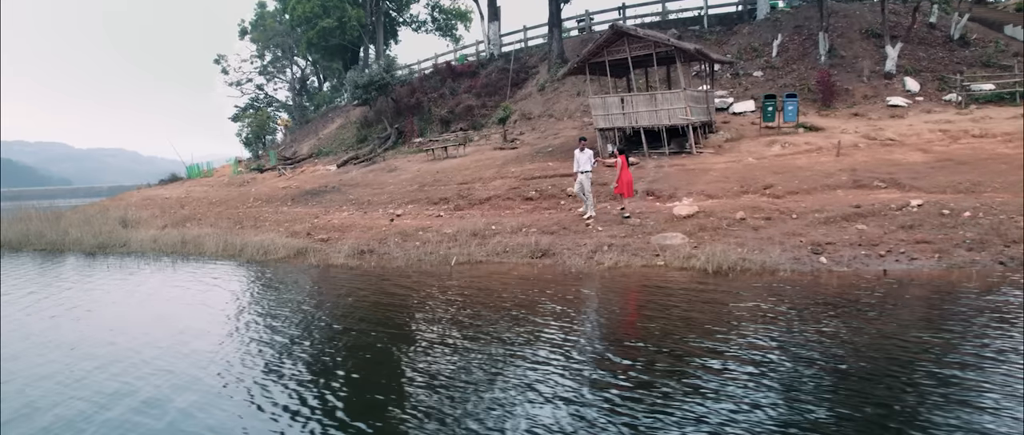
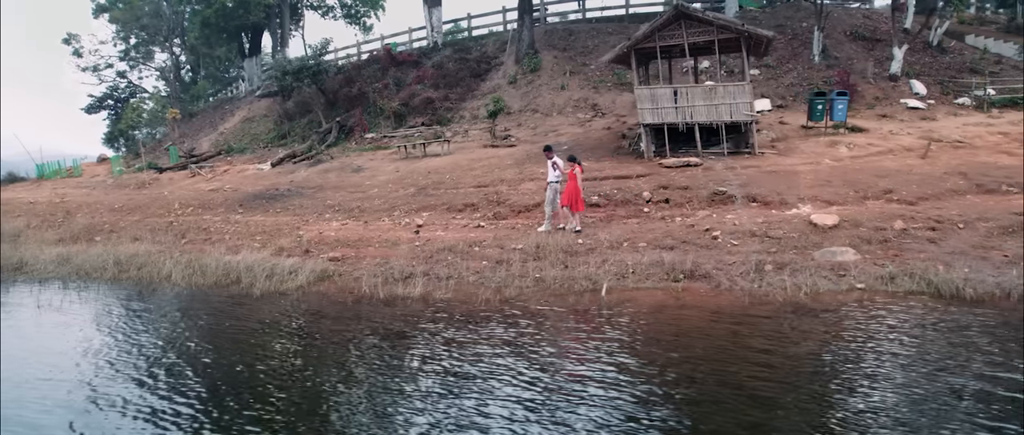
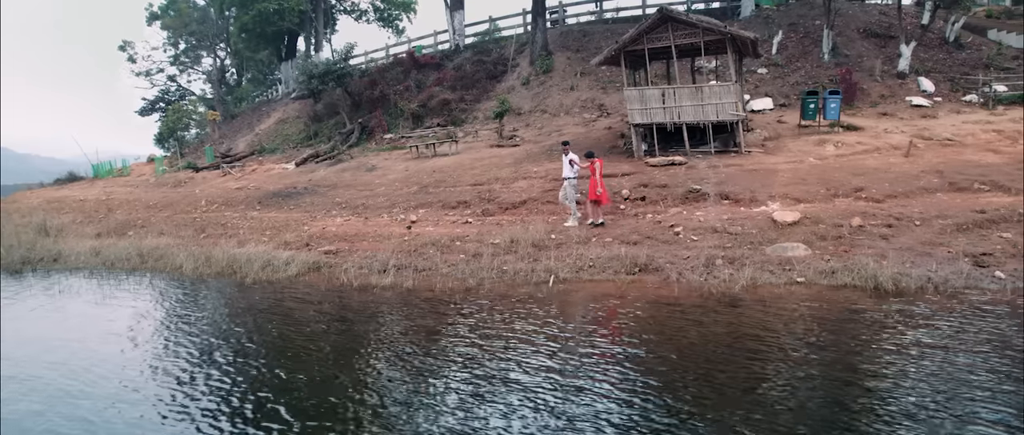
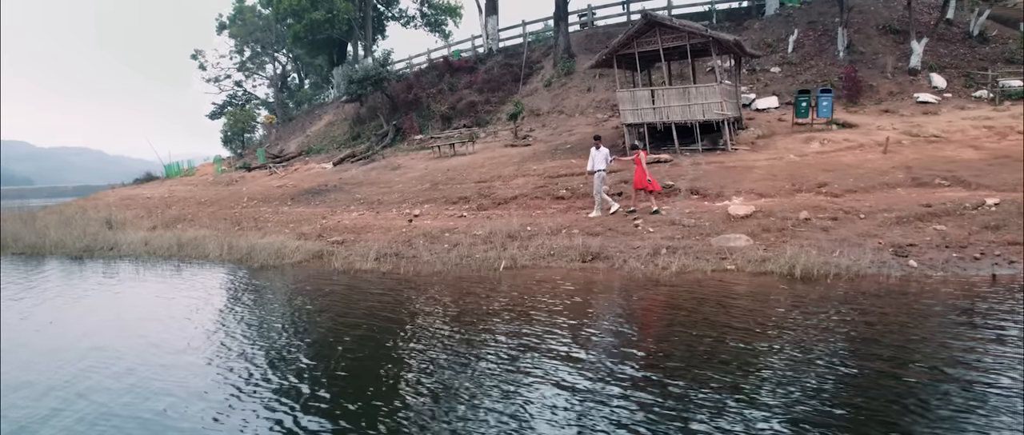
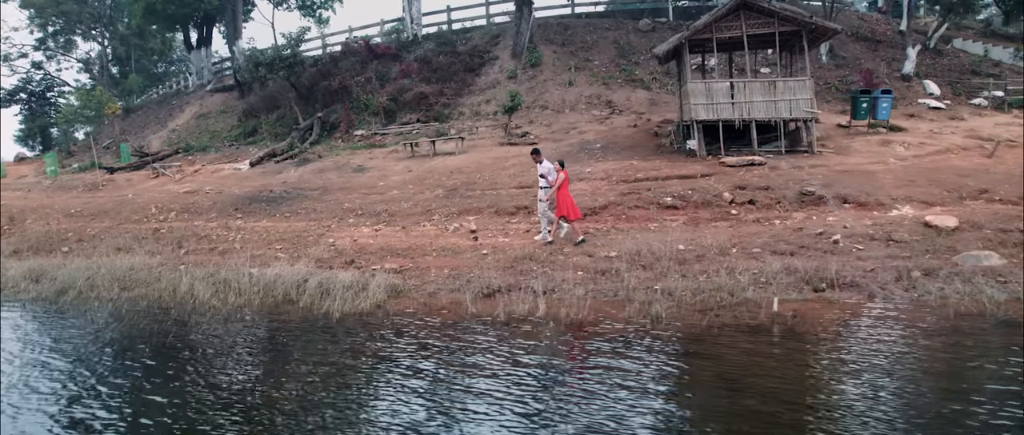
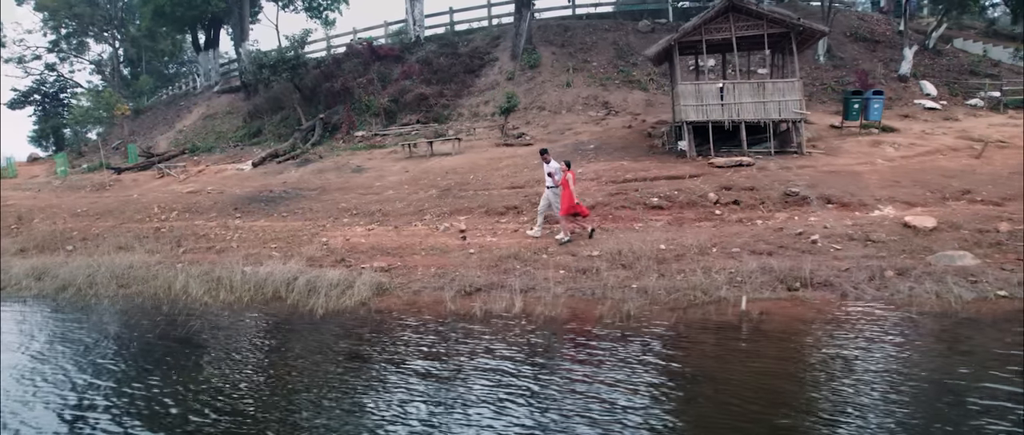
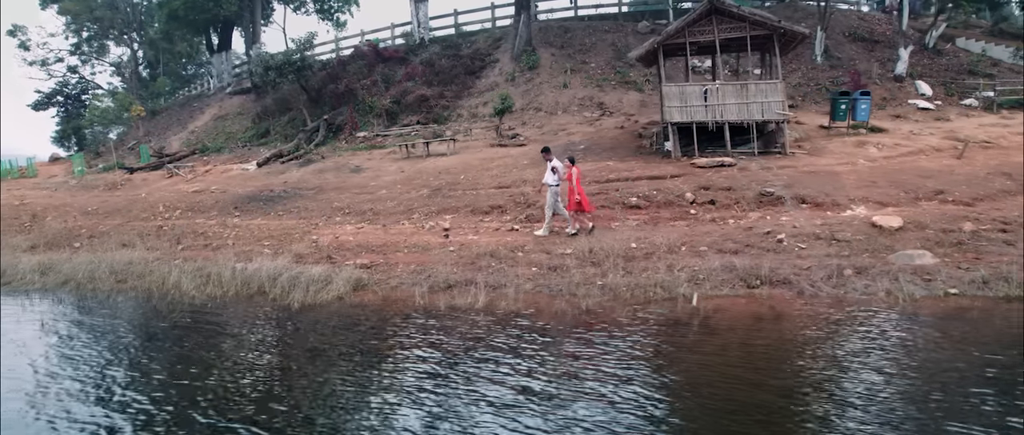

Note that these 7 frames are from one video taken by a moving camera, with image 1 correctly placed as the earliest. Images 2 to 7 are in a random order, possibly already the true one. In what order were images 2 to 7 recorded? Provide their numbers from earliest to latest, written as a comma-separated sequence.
4, 3, 2, 7, 6, 5
